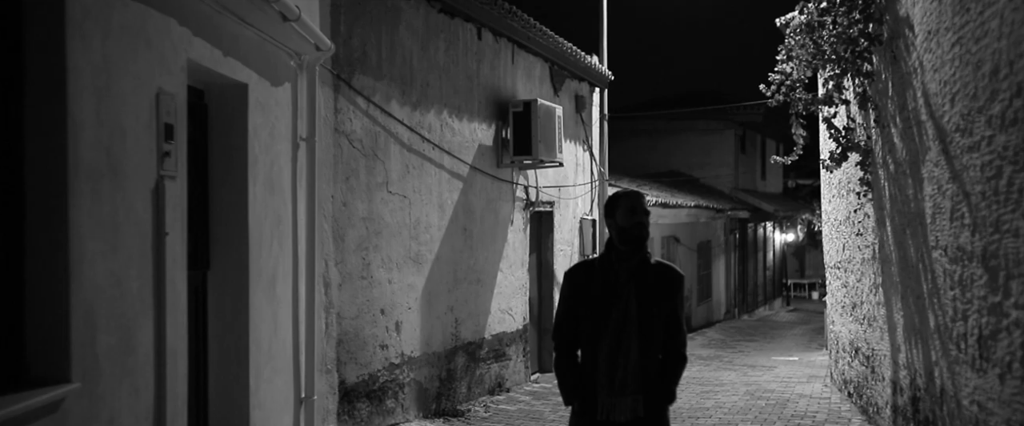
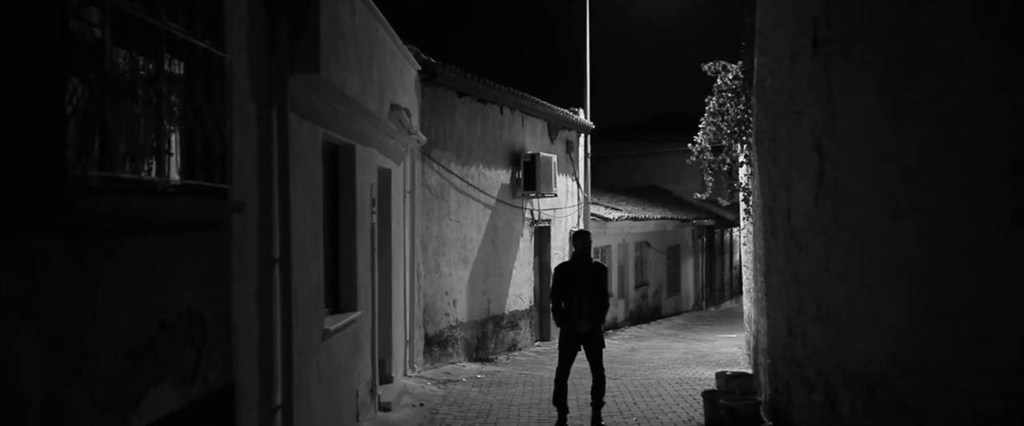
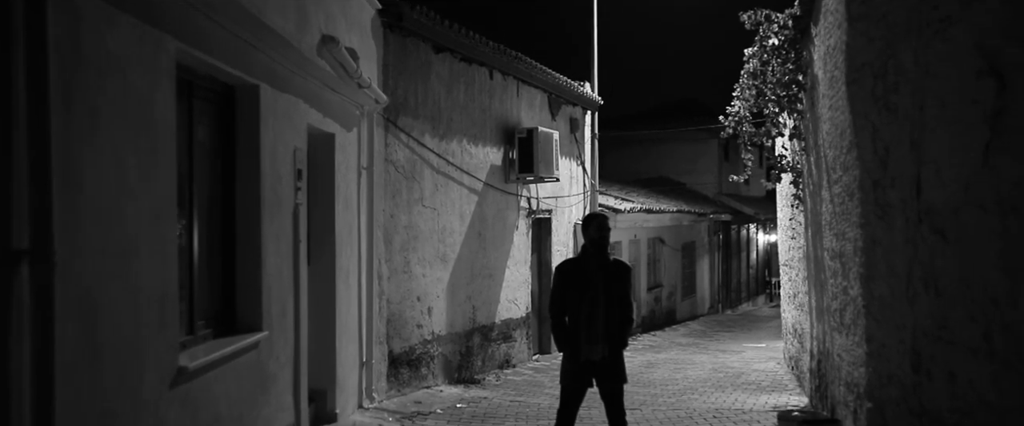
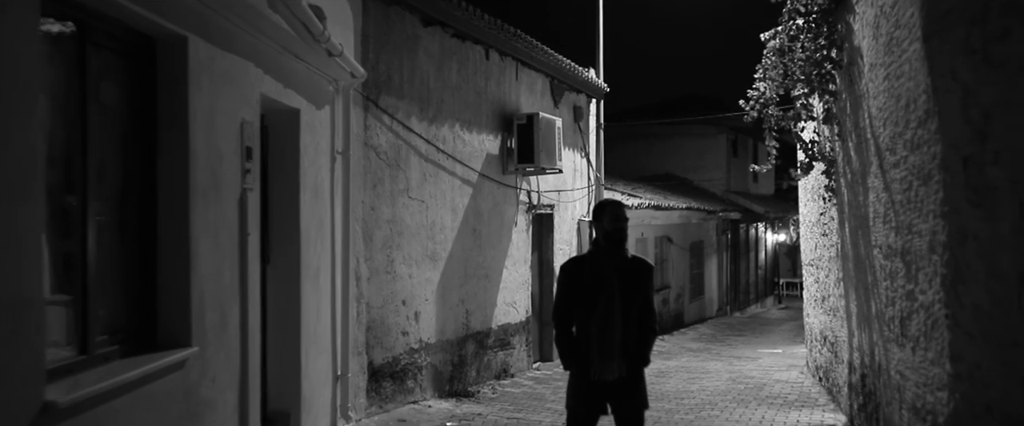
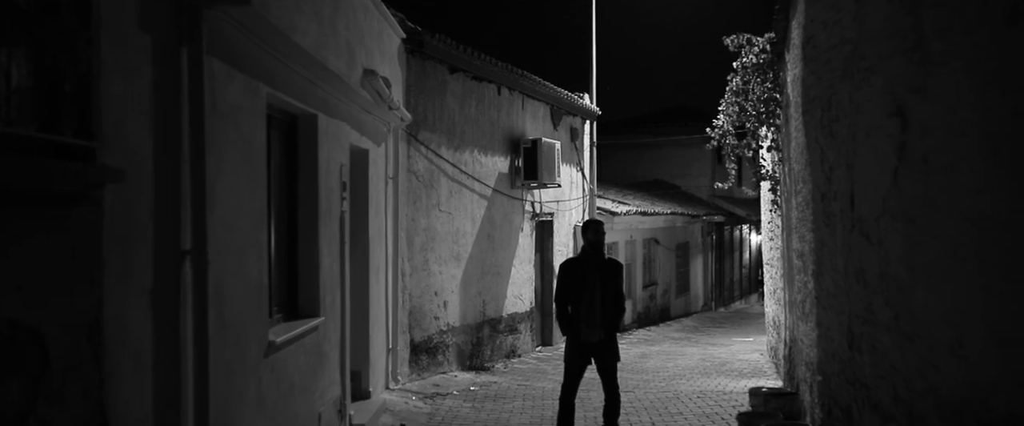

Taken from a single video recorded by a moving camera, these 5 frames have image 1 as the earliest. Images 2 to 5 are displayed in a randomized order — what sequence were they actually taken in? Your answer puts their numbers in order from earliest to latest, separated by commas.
4, 3, 5, 2
